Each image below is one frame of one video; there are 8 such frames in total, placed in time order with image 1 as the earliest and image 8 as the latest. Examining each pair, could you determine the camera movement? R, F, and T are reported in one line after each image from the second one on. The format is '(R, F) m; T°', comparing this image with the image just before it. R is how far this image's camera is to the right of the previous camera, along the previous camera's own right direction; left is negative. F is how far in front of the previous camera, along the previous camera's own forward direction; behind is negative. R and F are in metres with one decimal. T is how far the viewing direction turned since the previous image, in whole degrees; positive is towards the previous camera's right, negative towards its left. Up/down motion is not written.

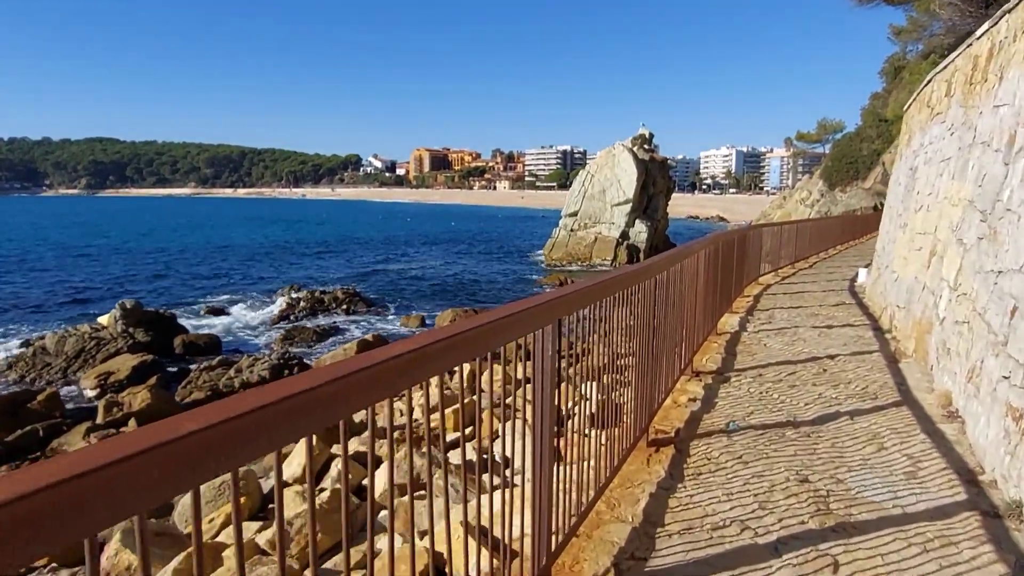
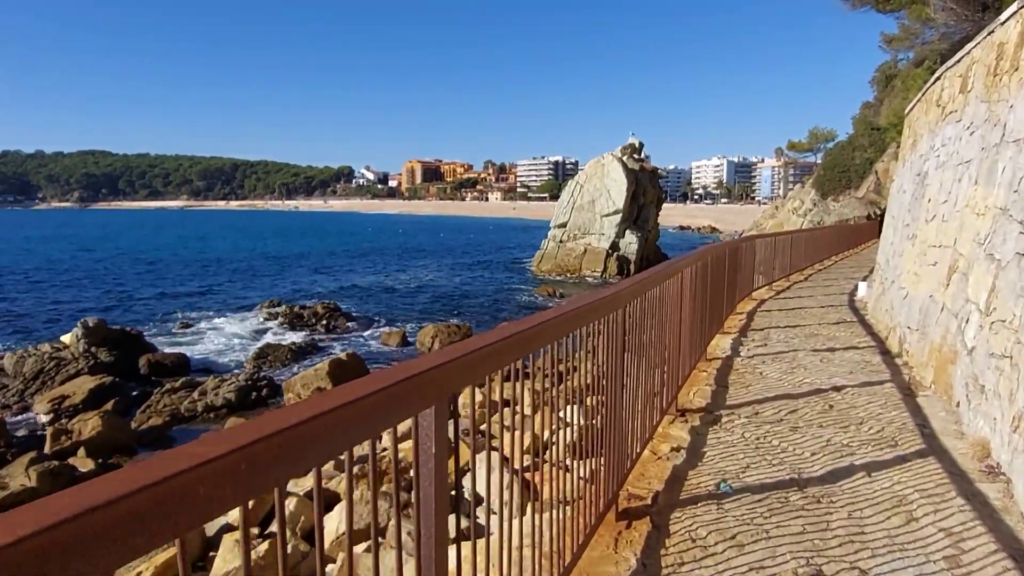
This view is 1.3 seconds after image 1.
(+0.3, +0.9) m; +1°
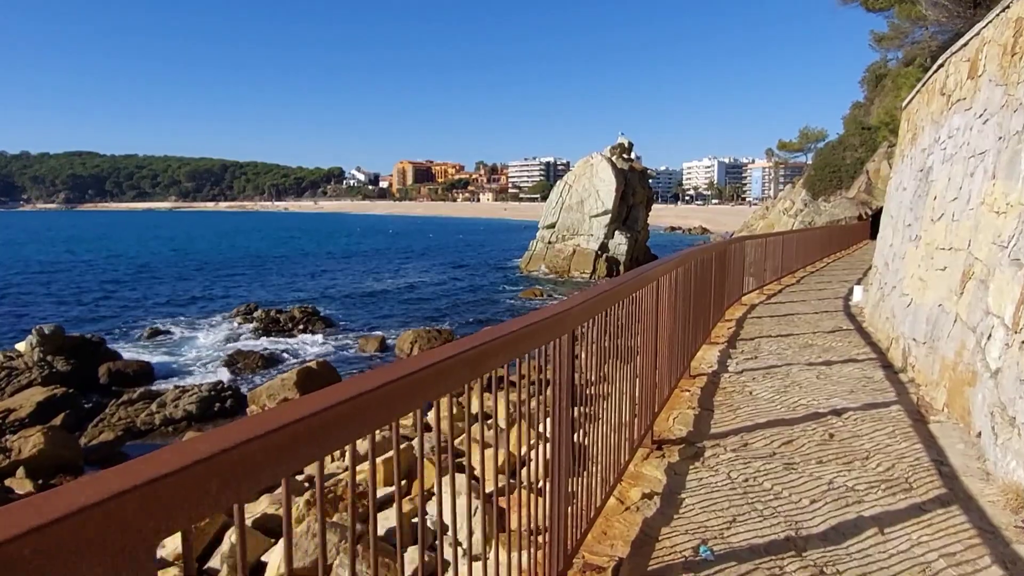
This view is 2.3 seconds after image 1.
(+0.3, +0.8) m; +1°
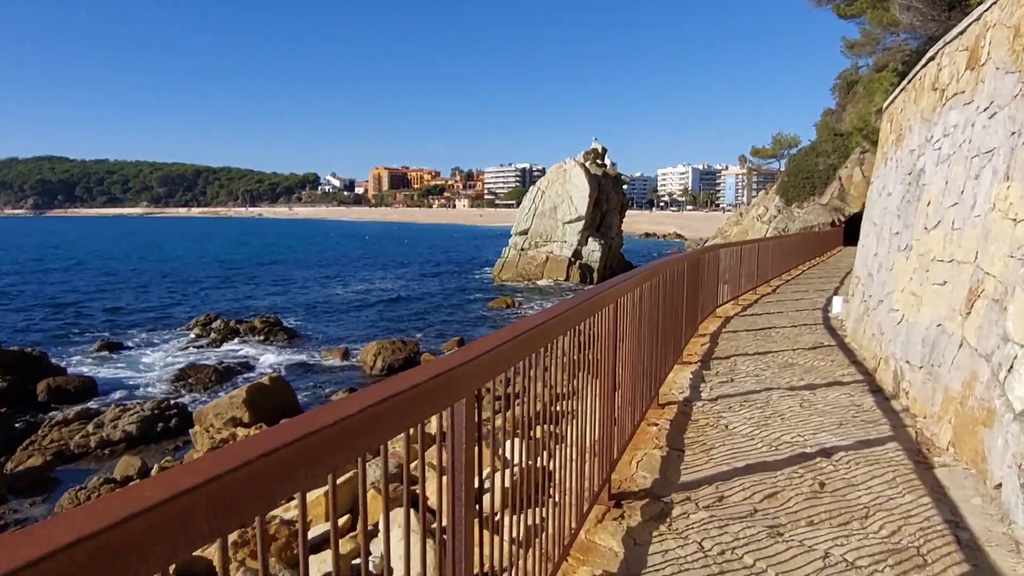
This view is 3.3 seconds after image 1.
(+0.3, +0.8) m; +2°
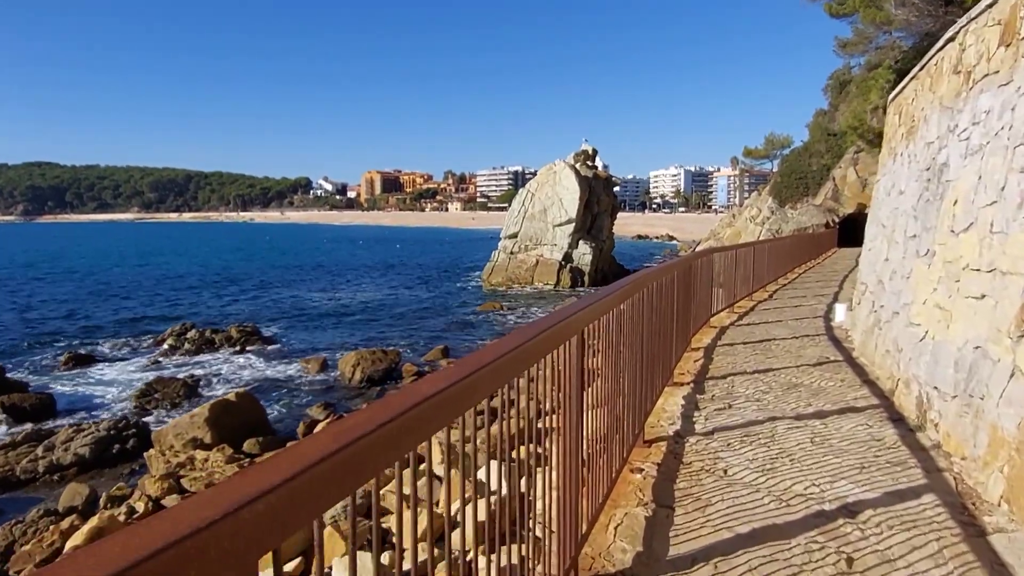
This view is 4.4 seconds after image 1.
(+0.2, +0.9) m; +1°
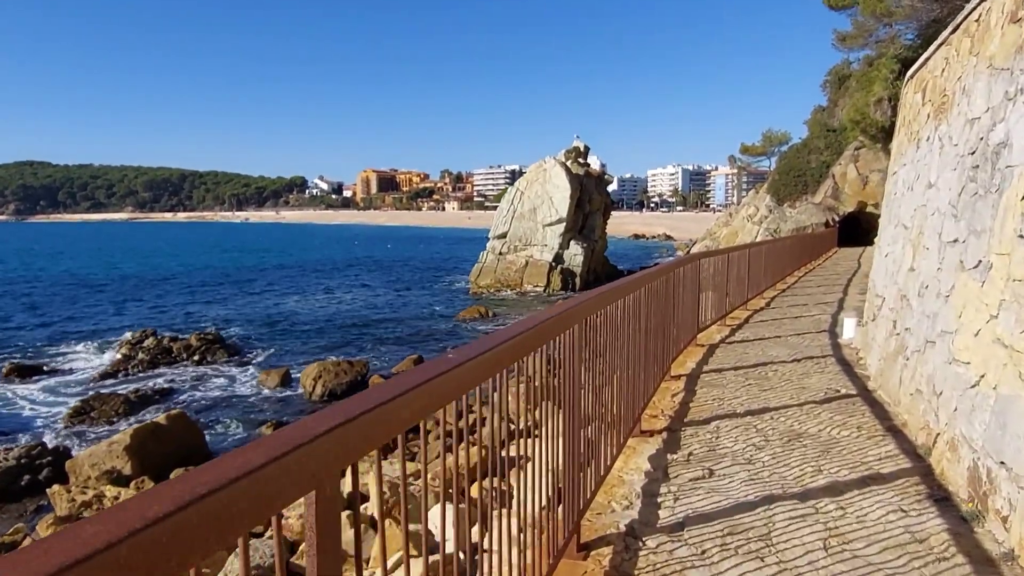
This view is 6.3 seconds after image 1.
(+0.6, +1.6) m; 0°
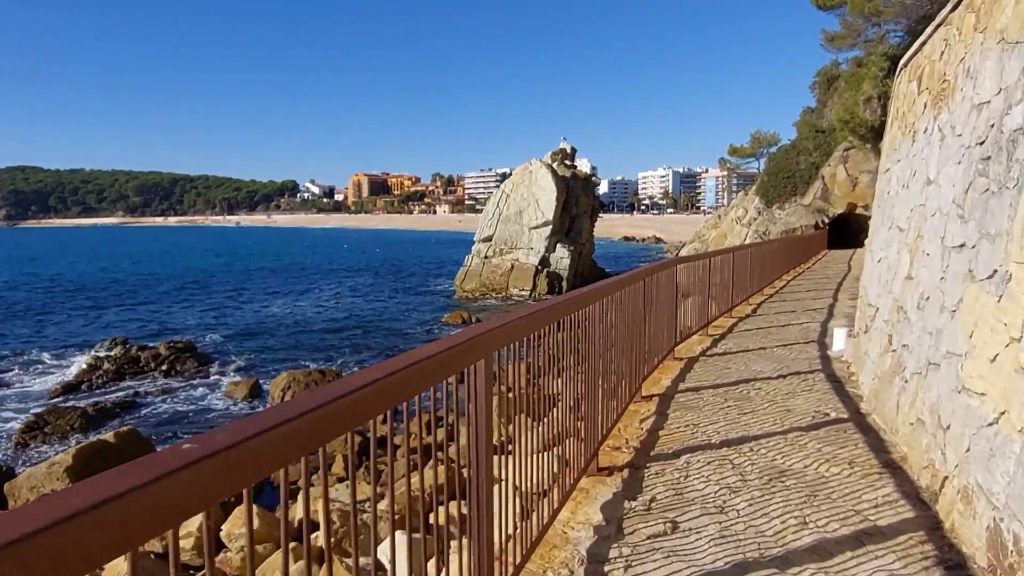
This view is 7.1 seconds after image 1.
(+0.4, +0.8) m; +1°
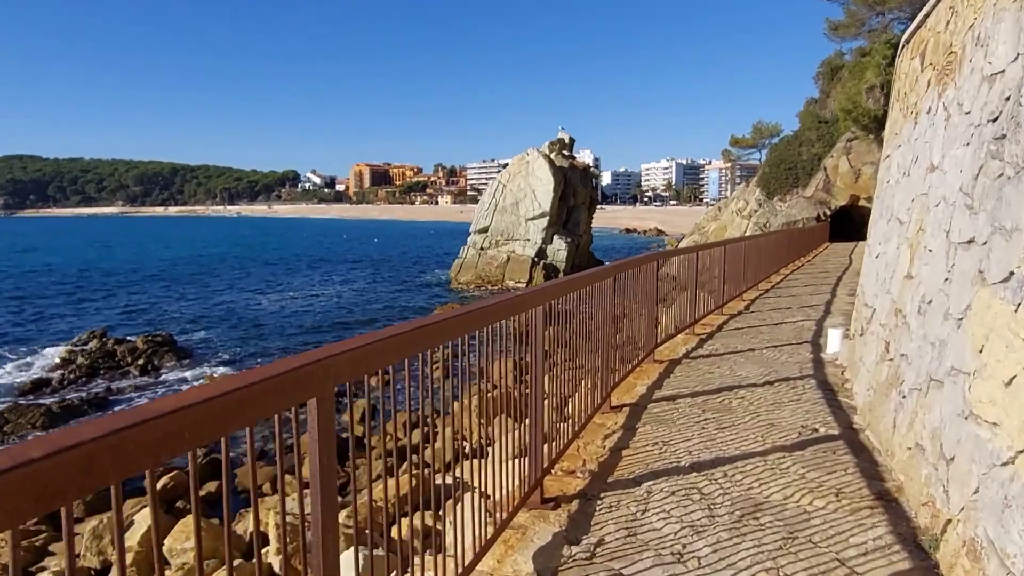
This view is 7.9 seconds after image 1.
(+0.4, +0.7) m; 0°
